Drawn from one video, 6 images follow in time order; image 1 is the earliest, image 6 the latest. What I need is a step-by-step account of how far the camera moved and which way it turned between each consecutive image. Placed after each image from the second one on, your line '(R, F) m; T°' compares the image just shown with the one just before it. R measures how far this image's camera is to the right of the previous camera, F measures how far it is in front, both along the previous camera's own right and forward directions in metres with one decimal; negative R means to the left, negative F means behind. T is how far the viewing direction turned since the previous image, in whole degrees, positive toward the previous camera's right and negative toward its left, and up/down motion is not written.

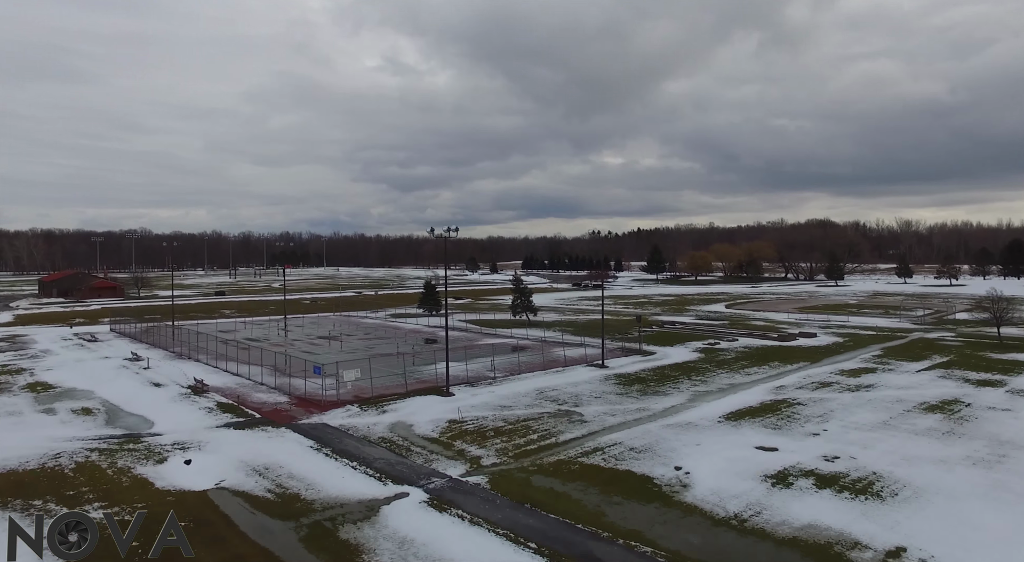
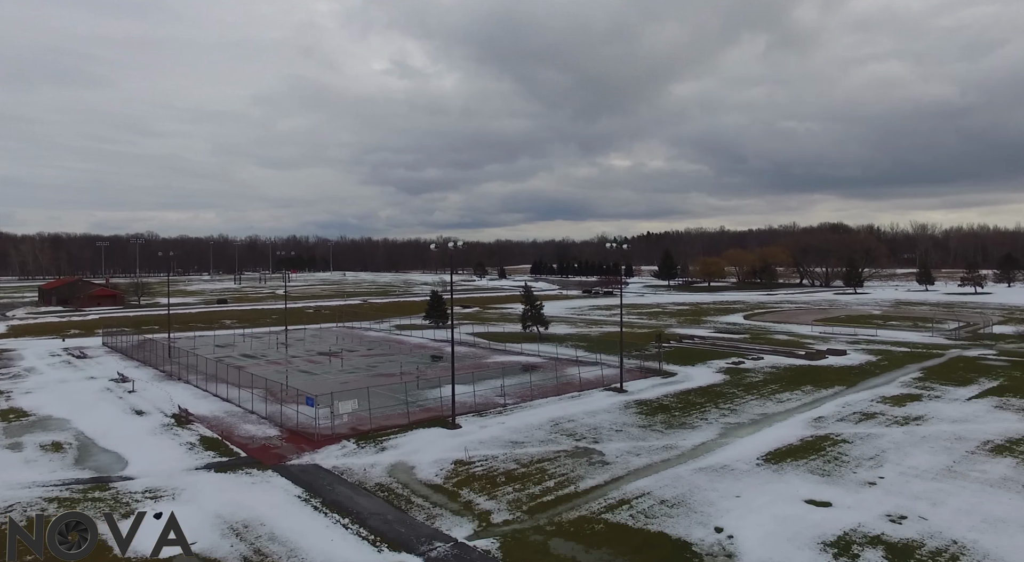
(-0.1, +1.9) m; -1°
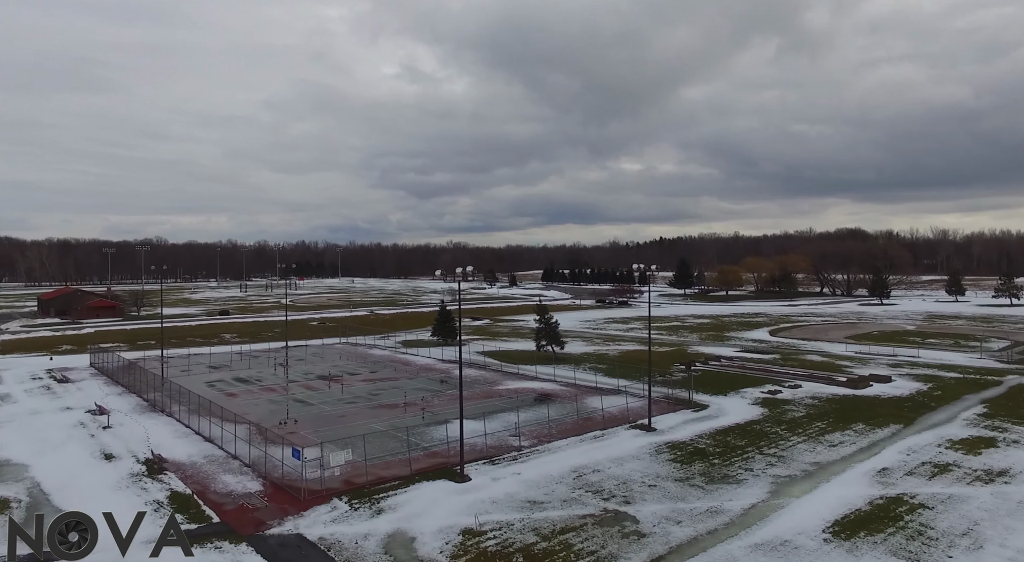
(-0.2, +2.5) m; -1°
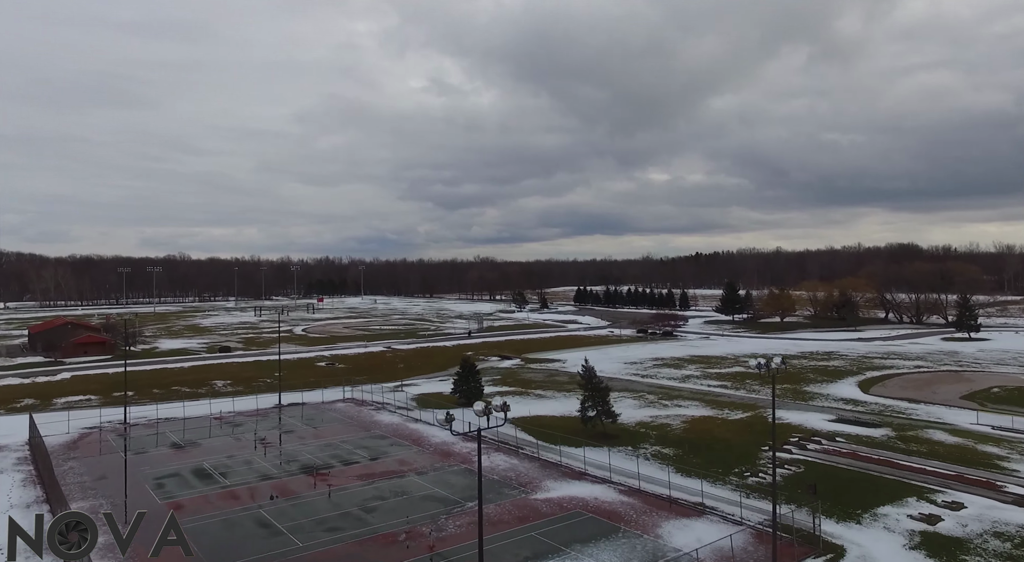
(-0.5, +7.5) m; -2°
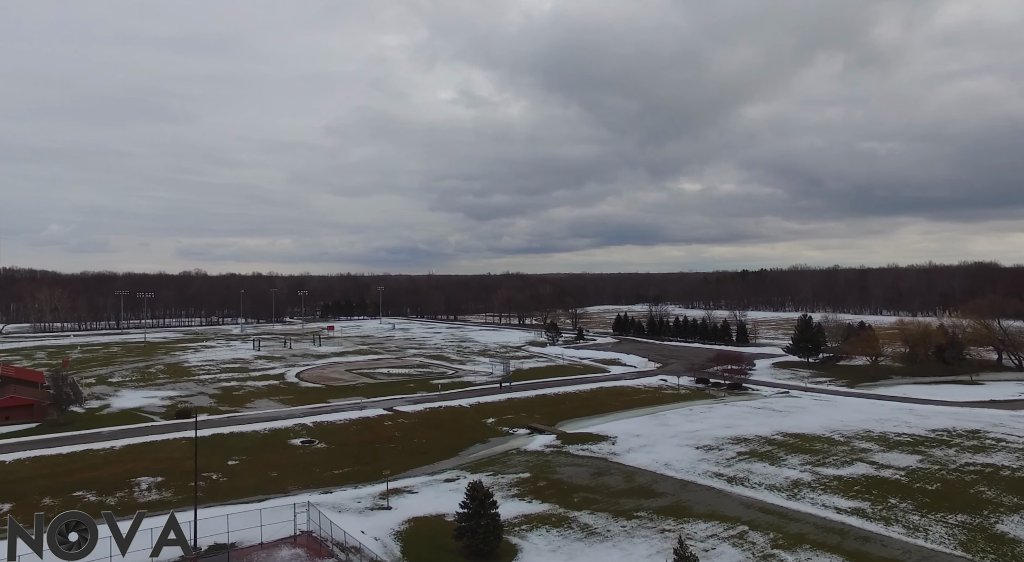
(-0.2, +13.0) m; -3°
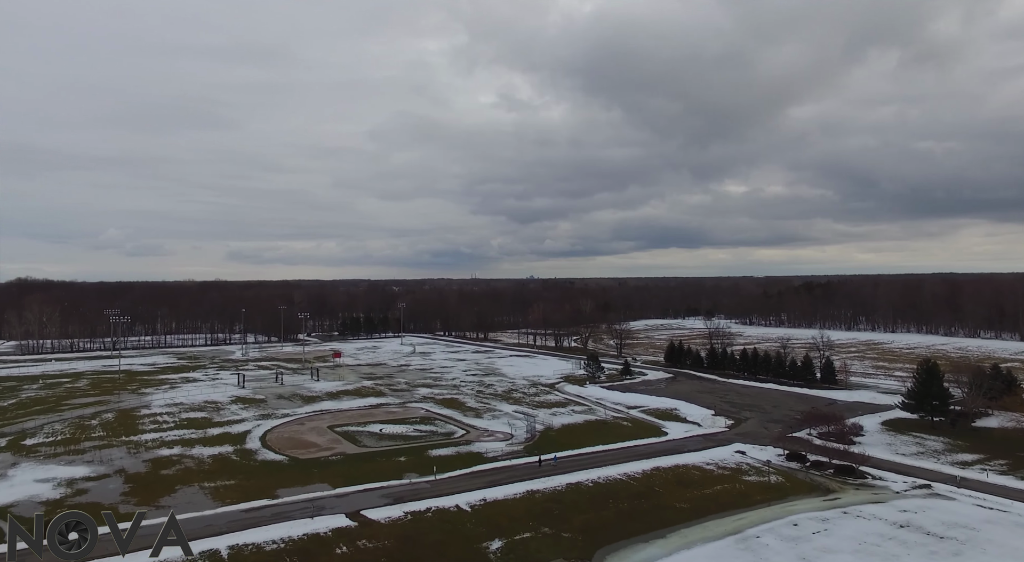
(+1.2, +16.1) m; -4°
